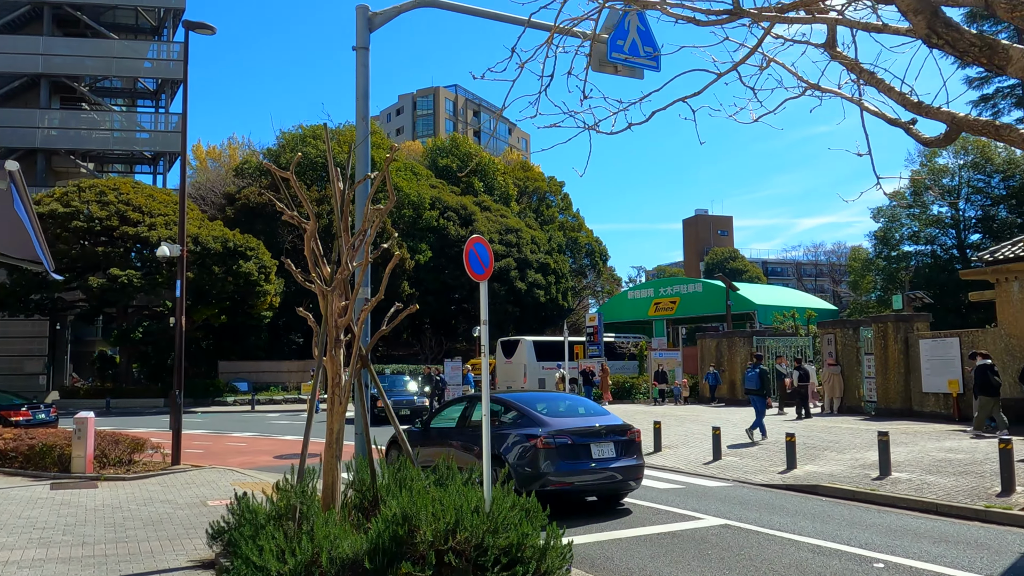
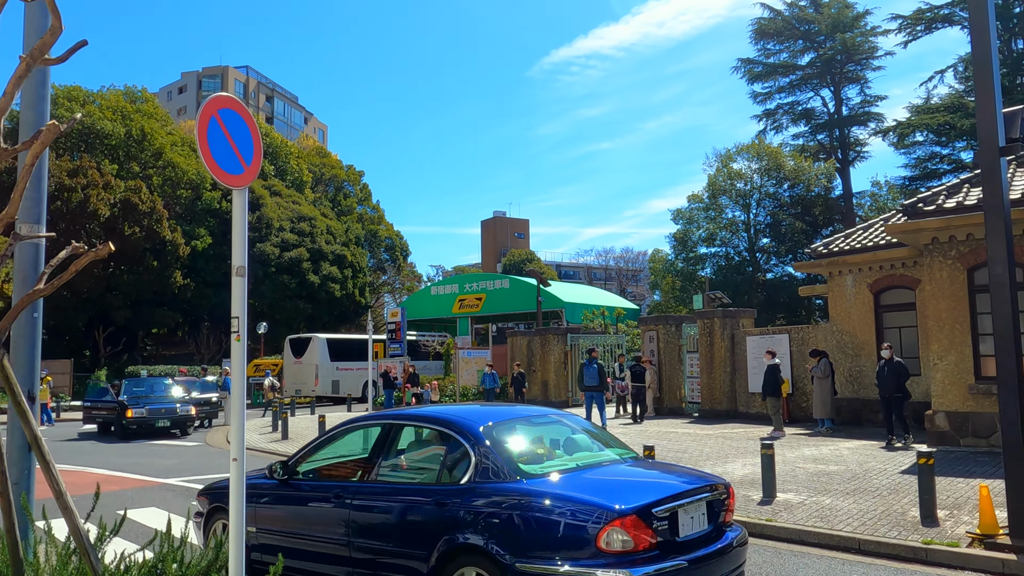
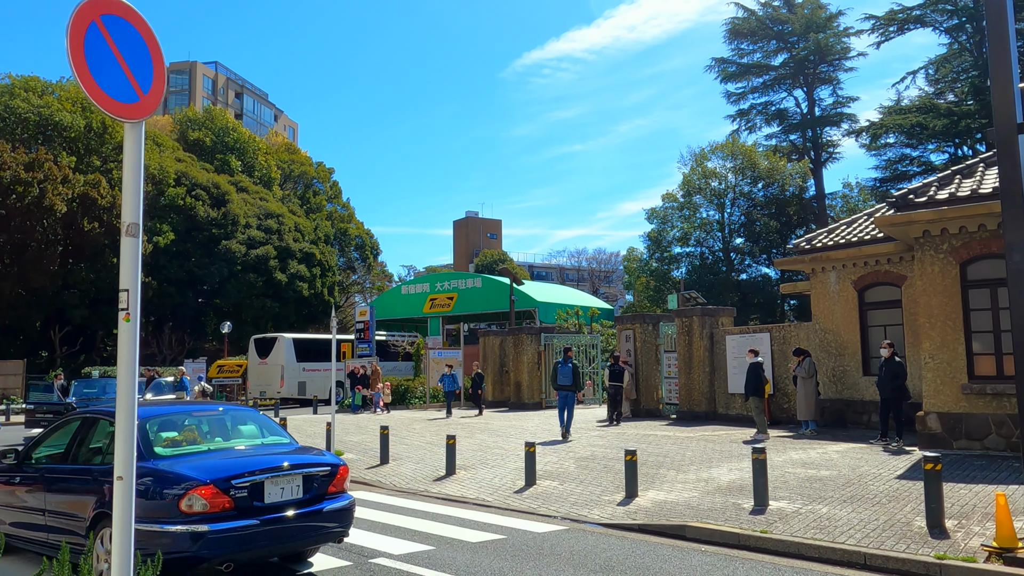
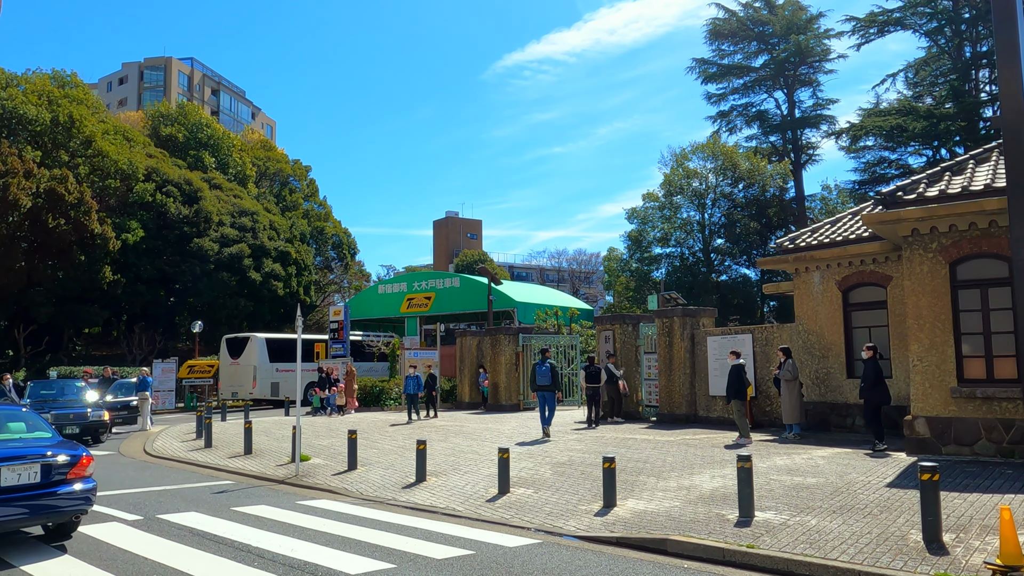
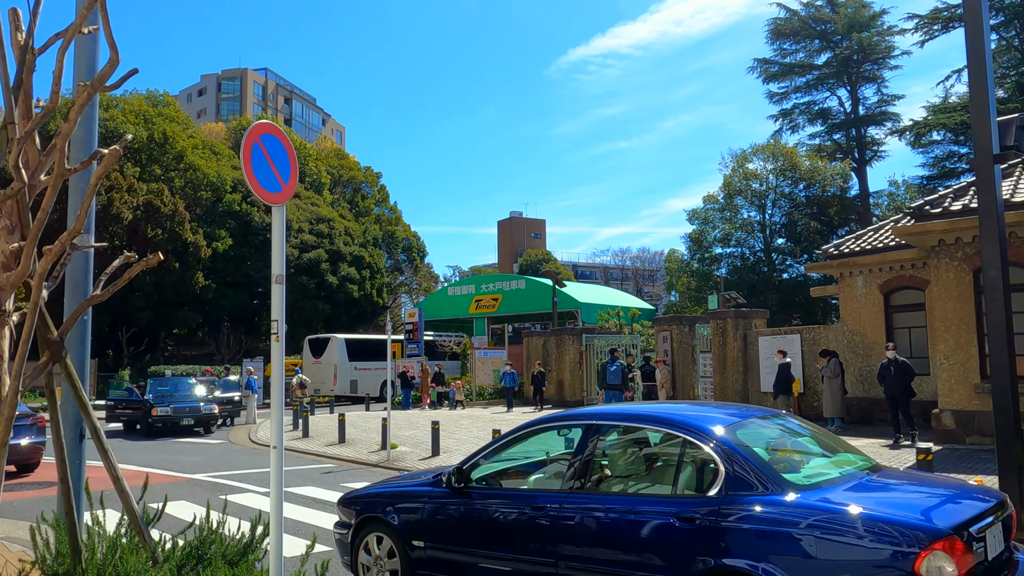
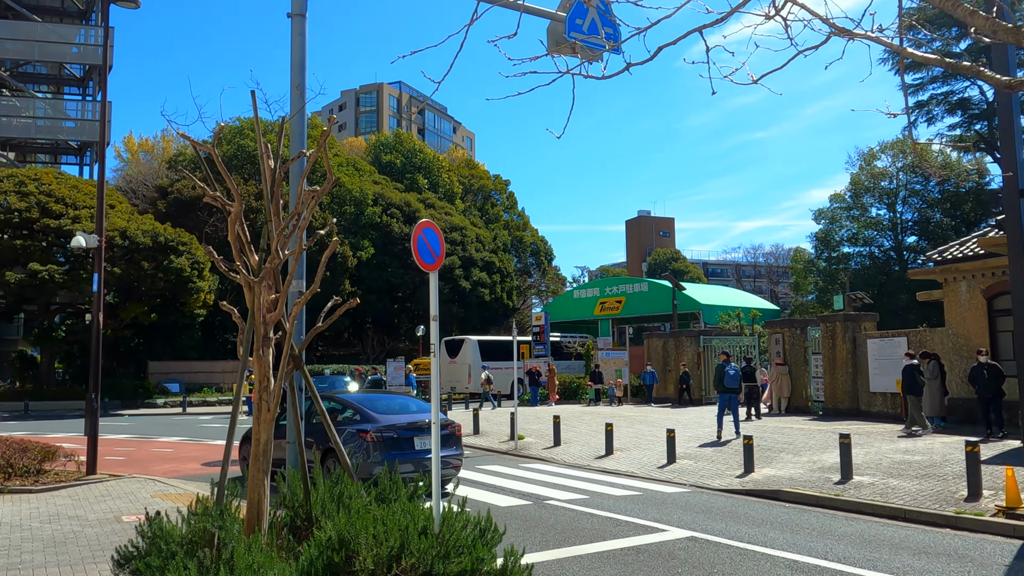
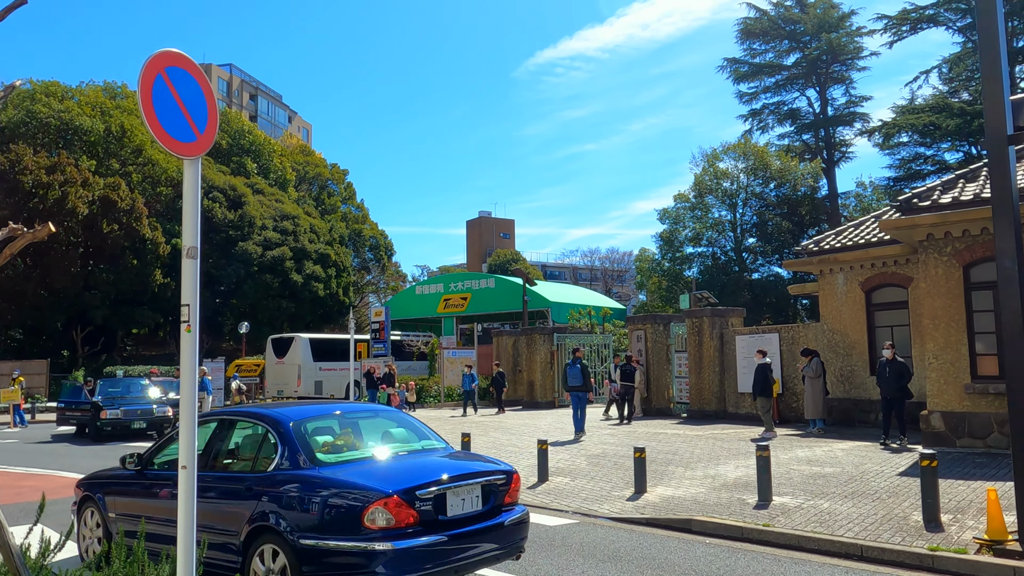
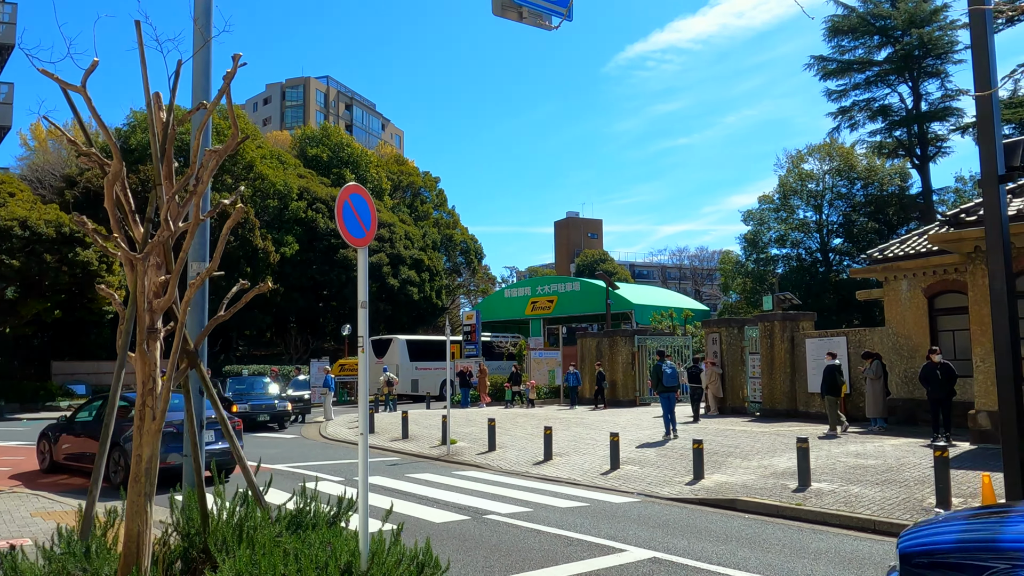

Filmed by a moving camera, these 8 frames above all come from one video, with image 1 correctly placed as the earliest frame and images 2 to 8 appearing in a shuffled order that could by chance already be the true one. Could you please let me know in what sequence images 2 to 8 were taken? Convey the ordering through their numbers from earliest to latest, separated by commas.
6, 8, 5, 2, 7, 3, 4
